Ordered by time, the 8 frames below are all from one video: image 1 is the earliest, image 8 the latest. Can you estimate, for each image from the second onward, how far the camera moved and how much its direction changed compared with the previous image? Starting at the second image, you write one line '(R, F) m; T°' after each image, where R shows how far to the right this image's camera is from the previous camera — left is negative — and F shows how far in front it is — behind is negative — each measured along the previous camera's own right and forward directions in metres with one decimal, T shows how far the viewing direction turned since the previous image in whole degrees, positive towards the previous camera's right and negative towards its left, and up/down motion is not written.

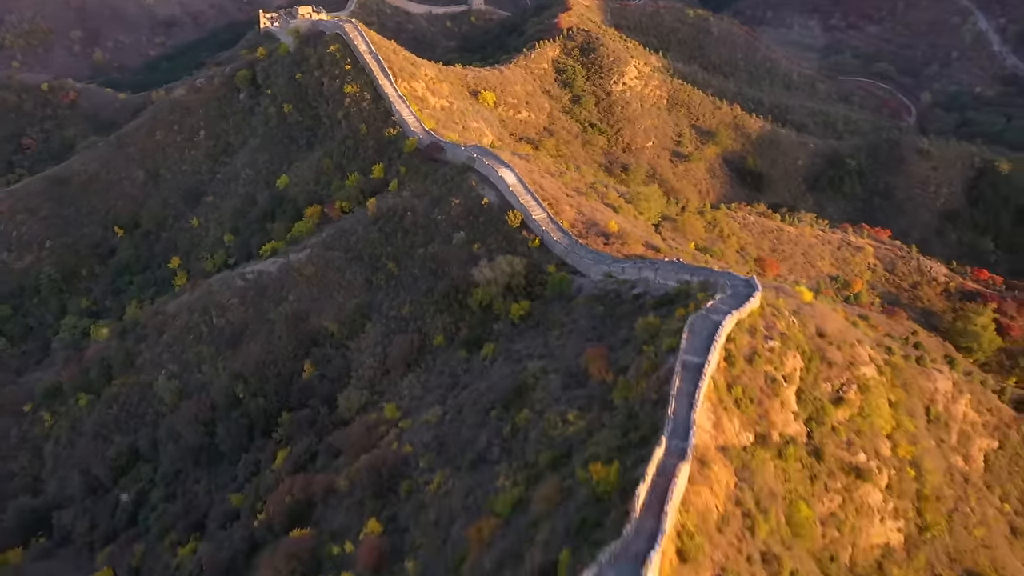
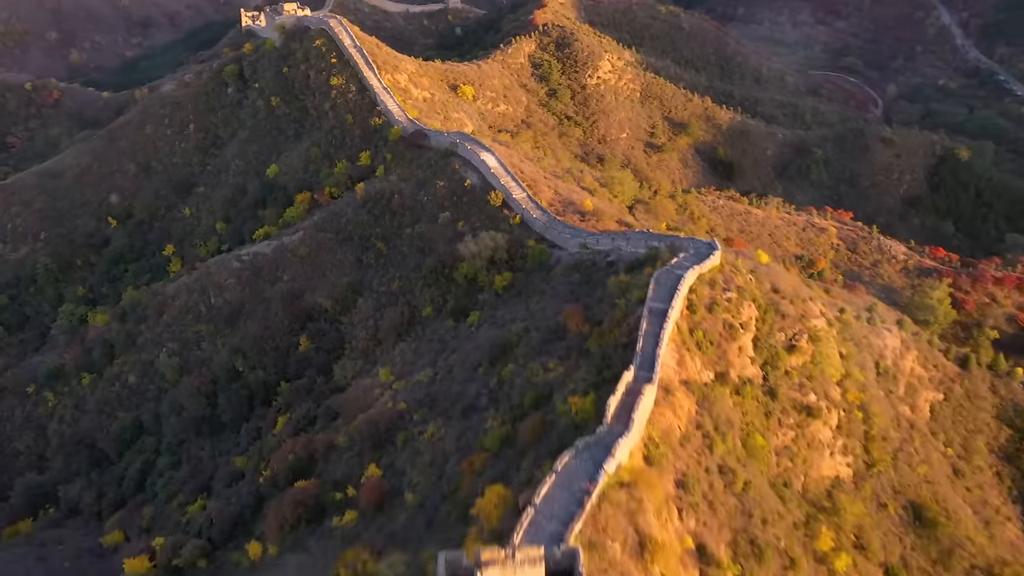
(-0.1, -1.9) m; +1°
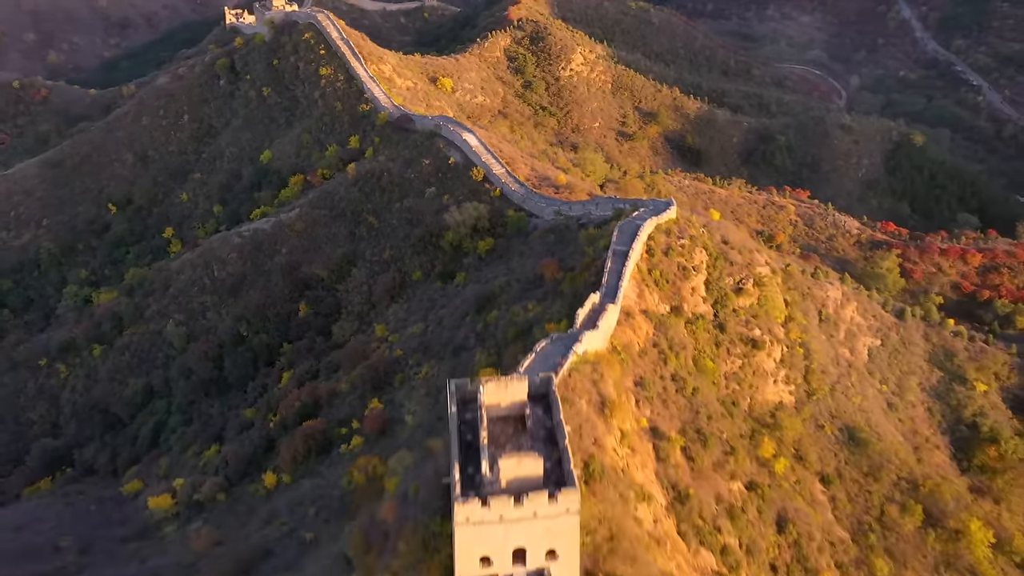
(-0.1, -2.9) m; +1°
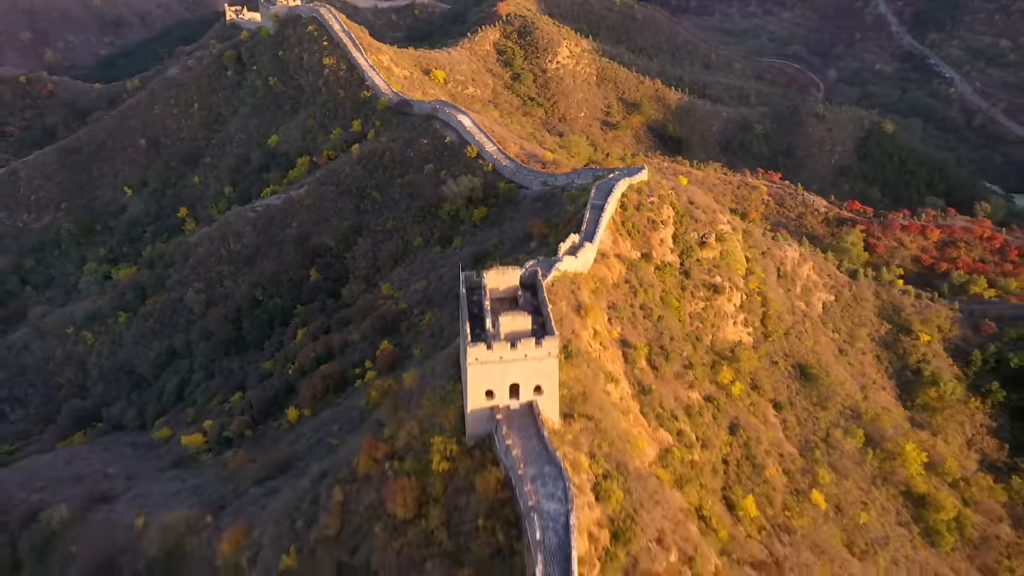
(-0.1, -3.3) m; +1°
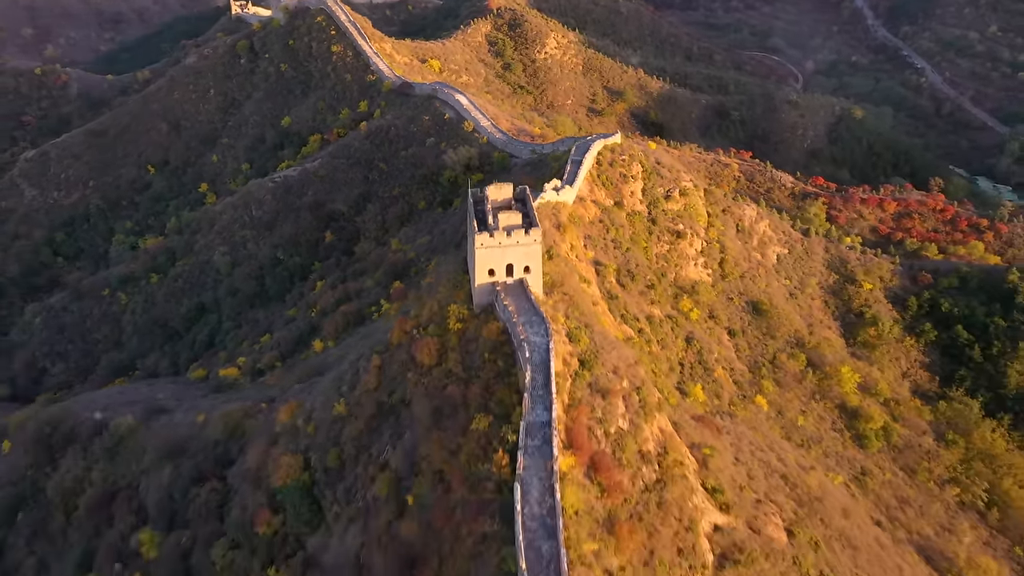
(-0.1, -4.6) m; +1°
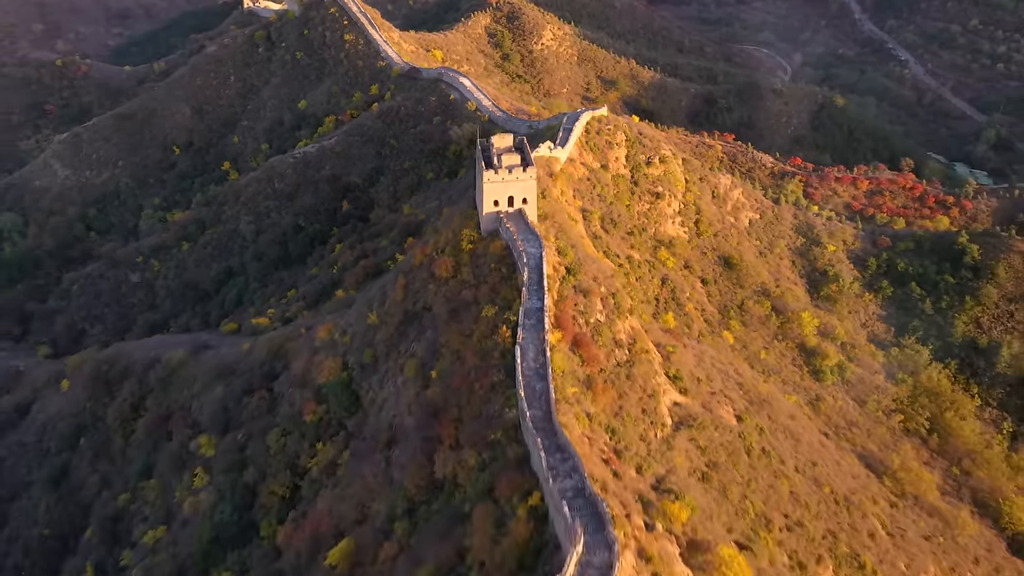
(-0.1, -4.3) m; 0°
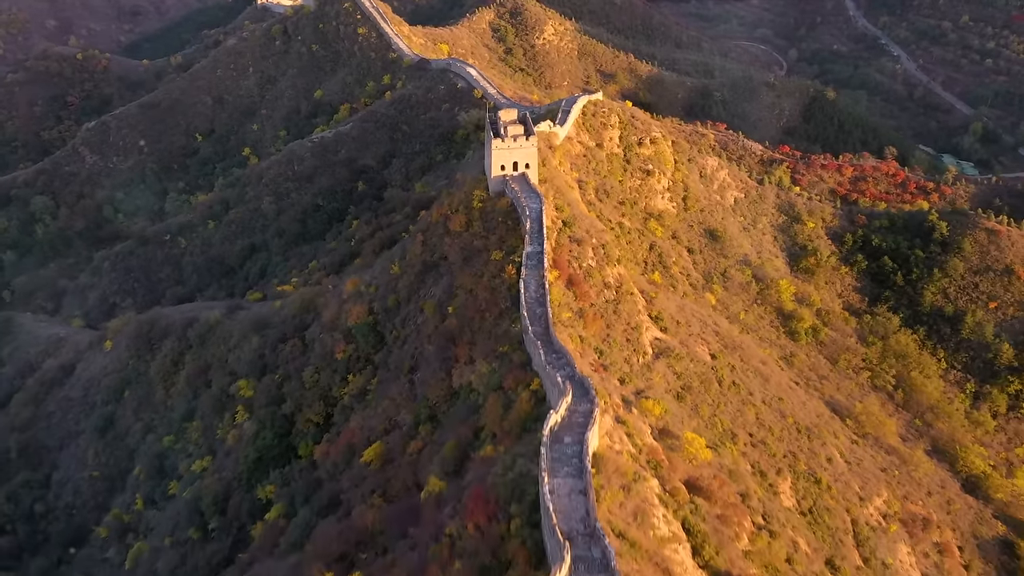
(-0.1, -3.5) m; 0°
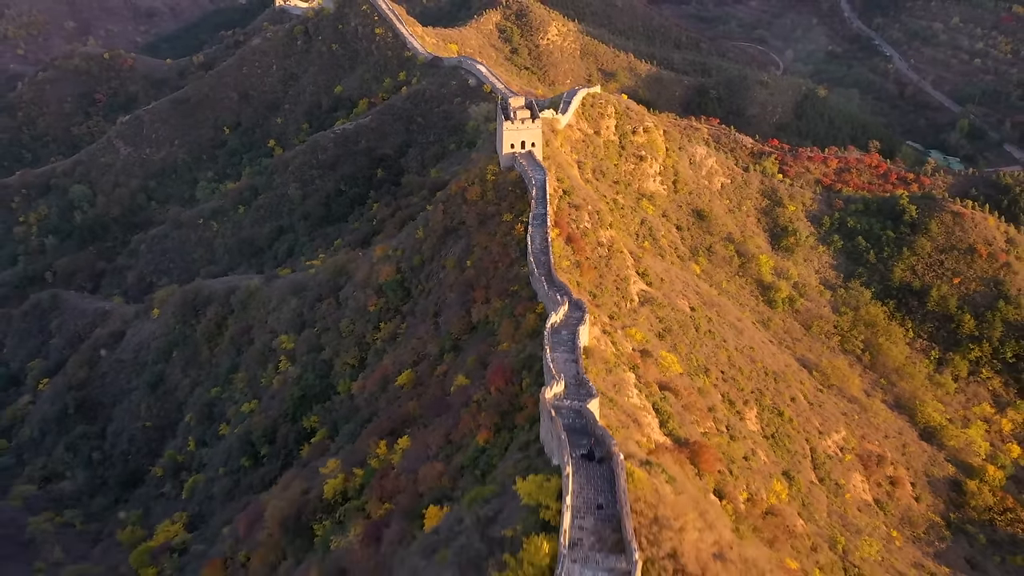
(-0.1, -4.4) m; 0°
